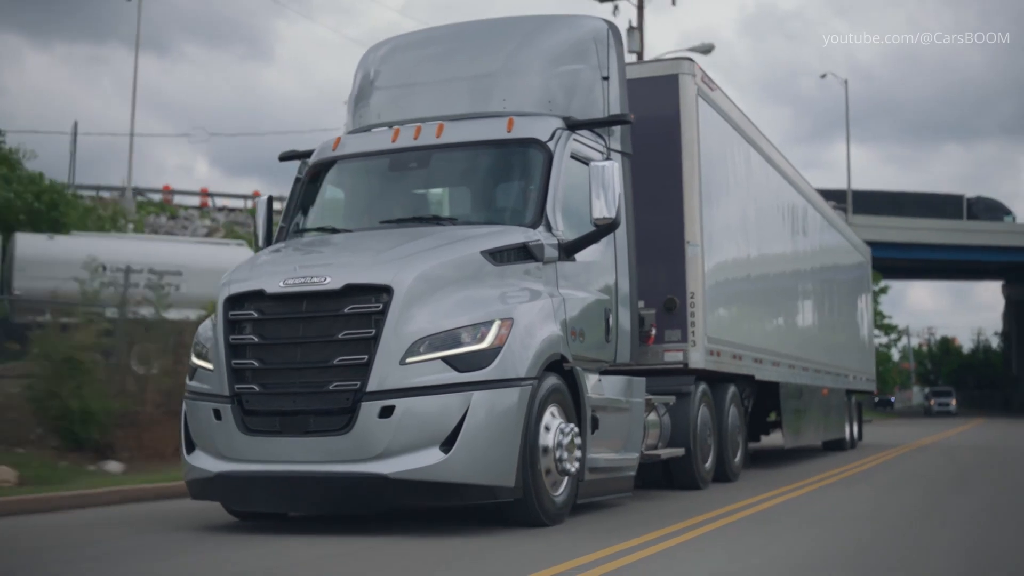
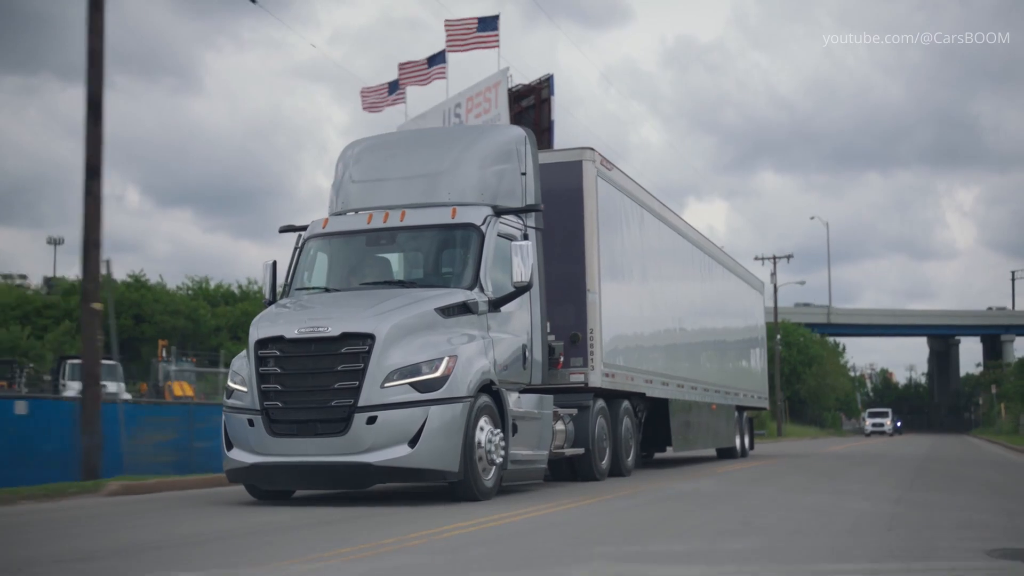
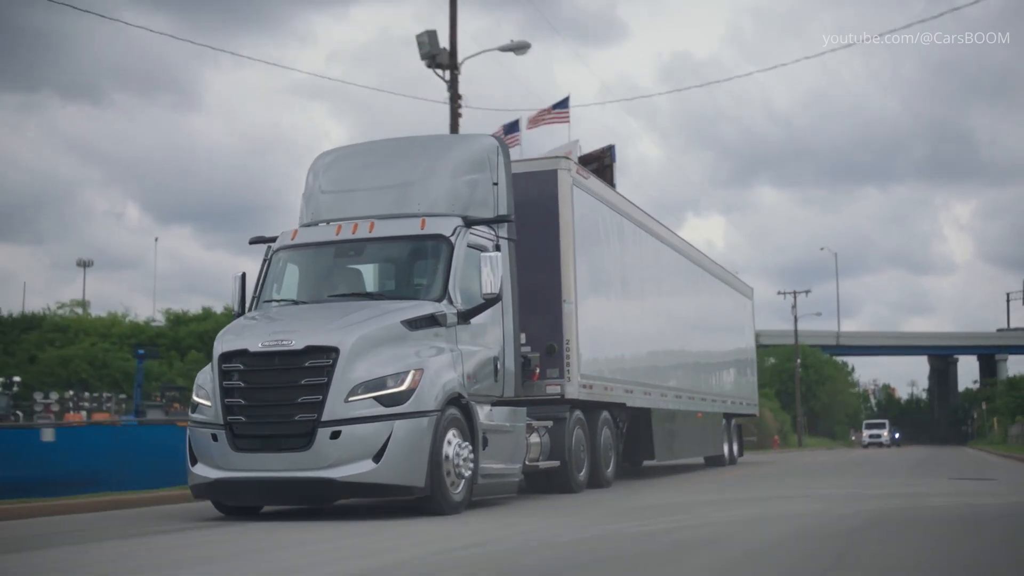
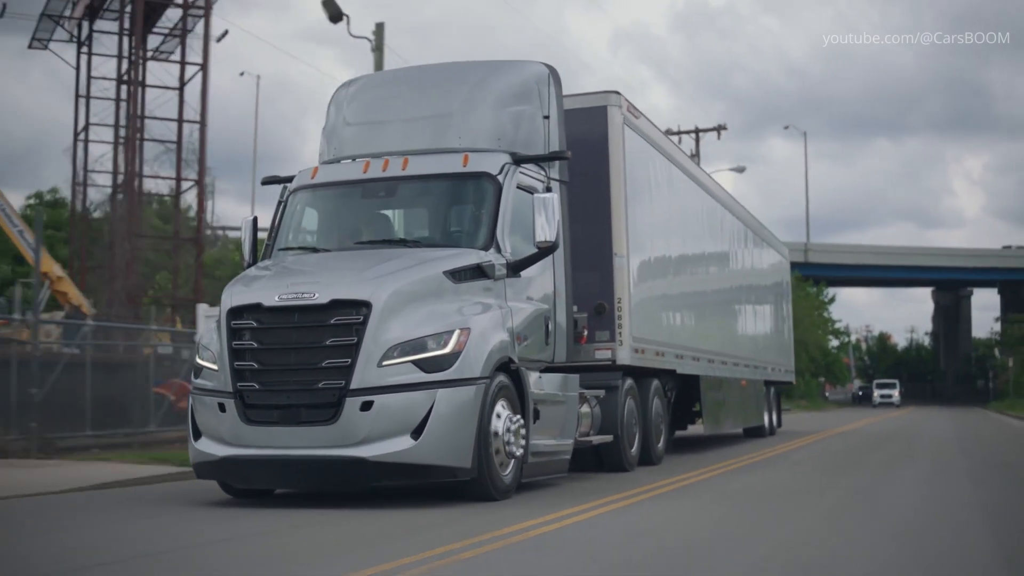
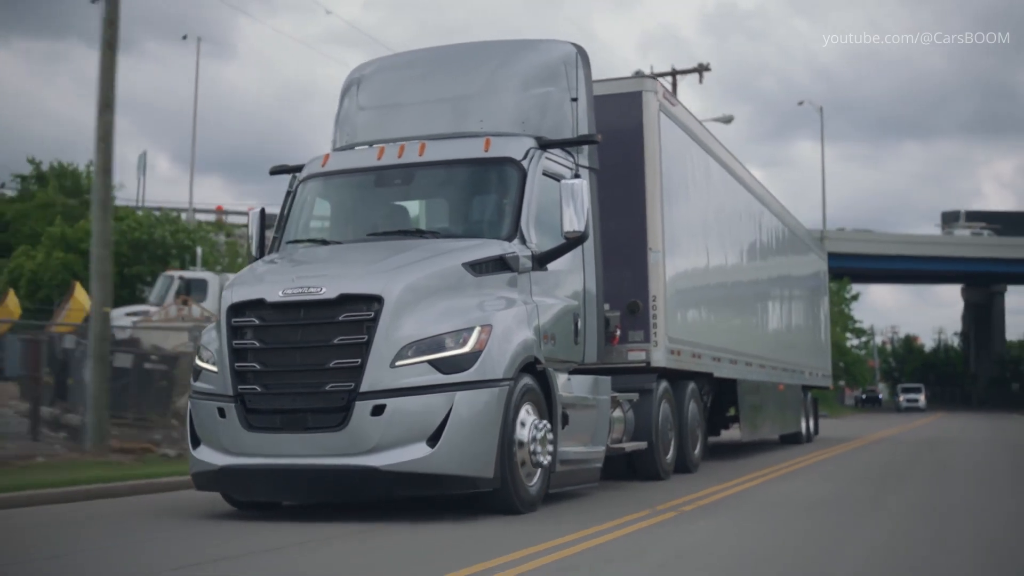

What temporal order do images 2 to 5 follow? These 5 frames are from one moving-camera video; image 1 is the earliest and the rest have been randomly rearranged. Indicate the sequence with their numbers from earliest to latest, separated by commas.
5, 4, 2, 3
